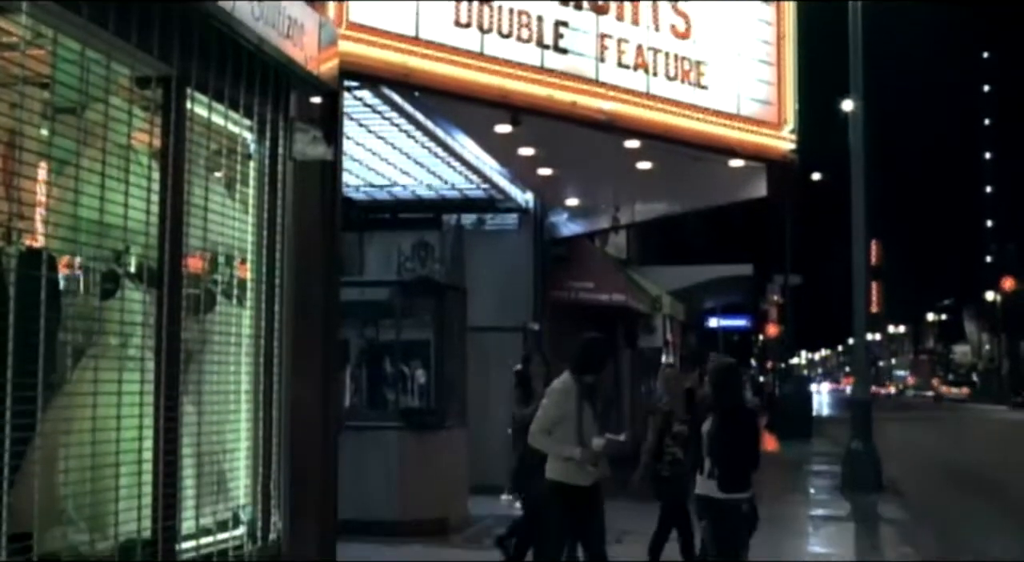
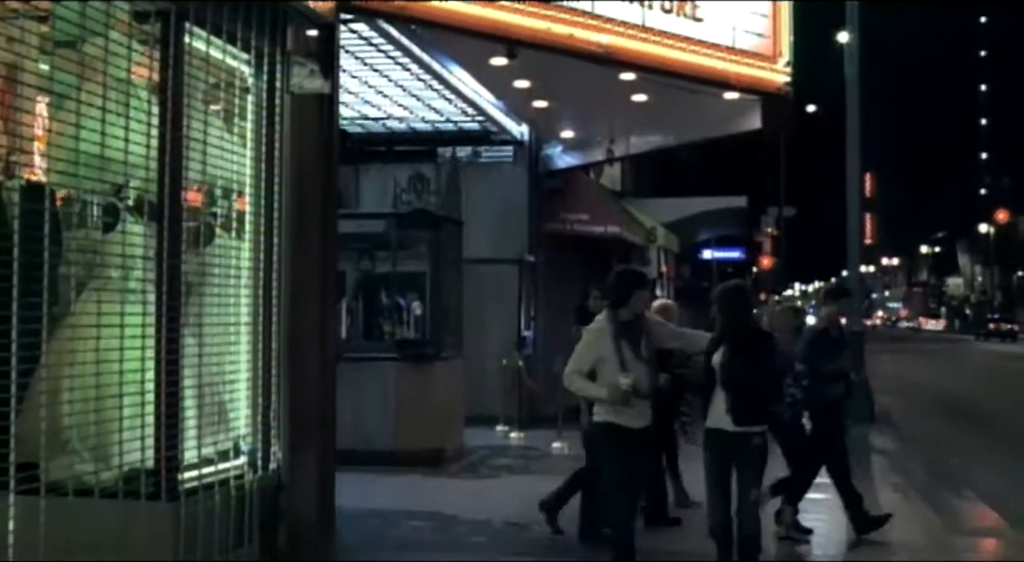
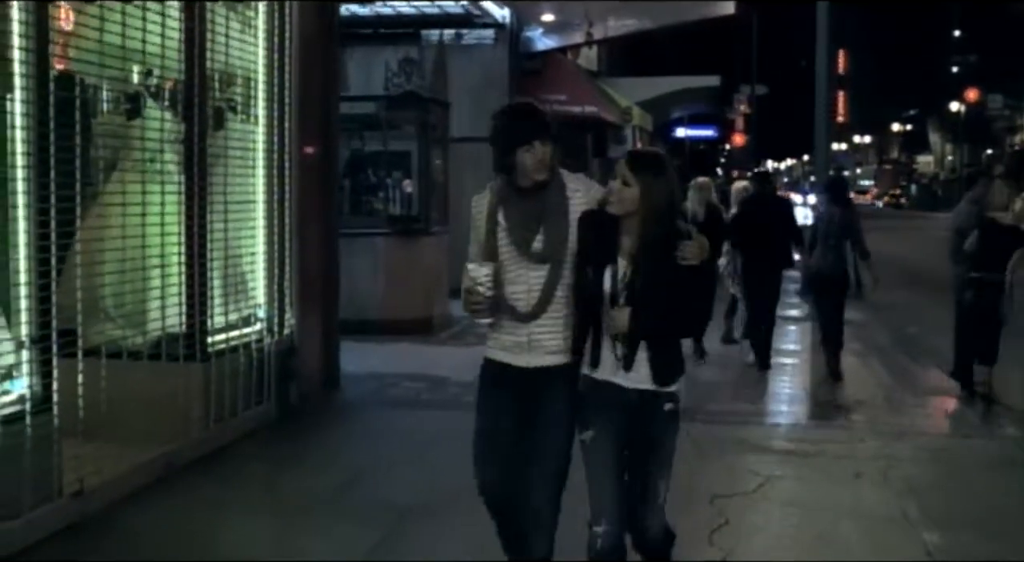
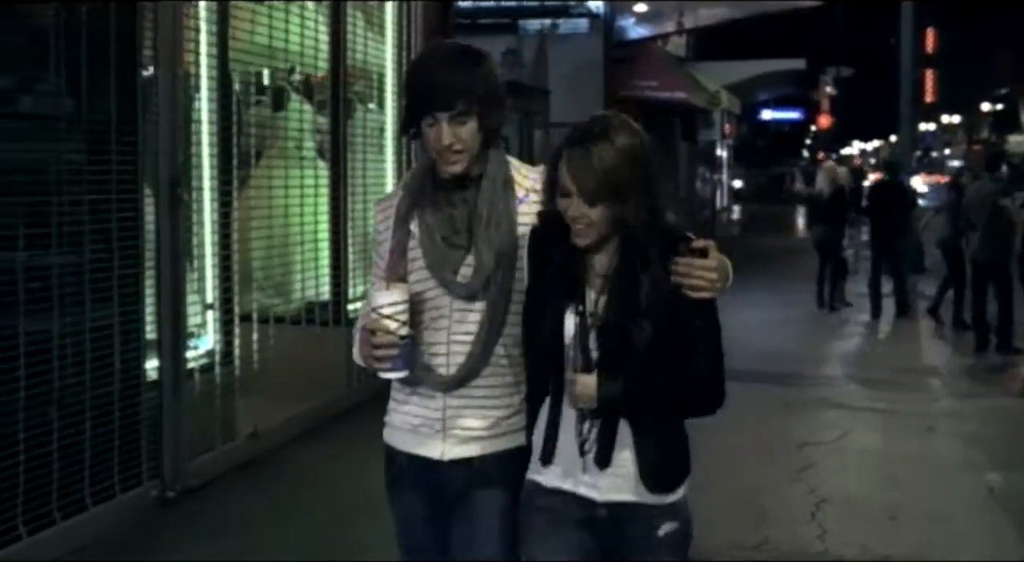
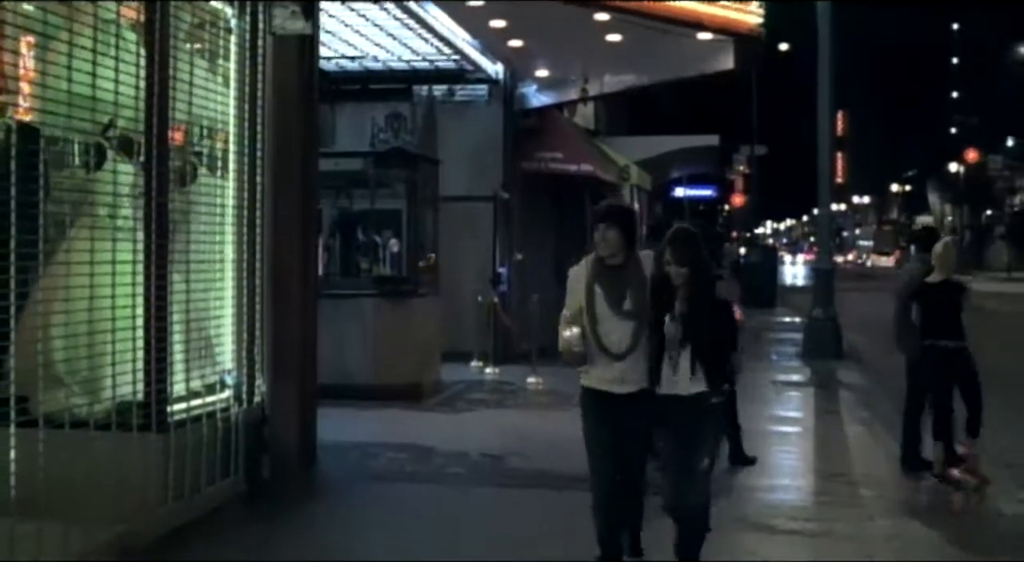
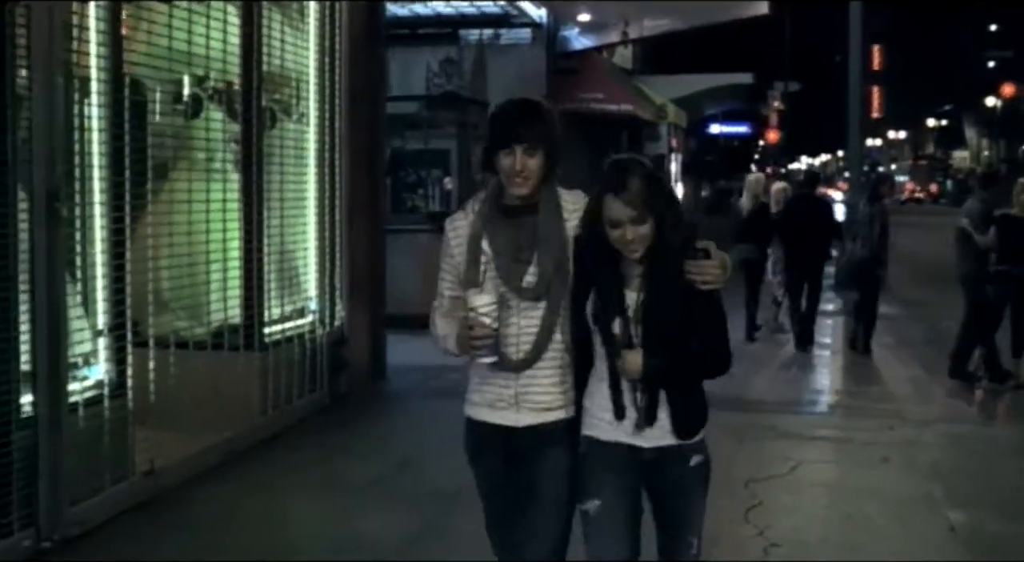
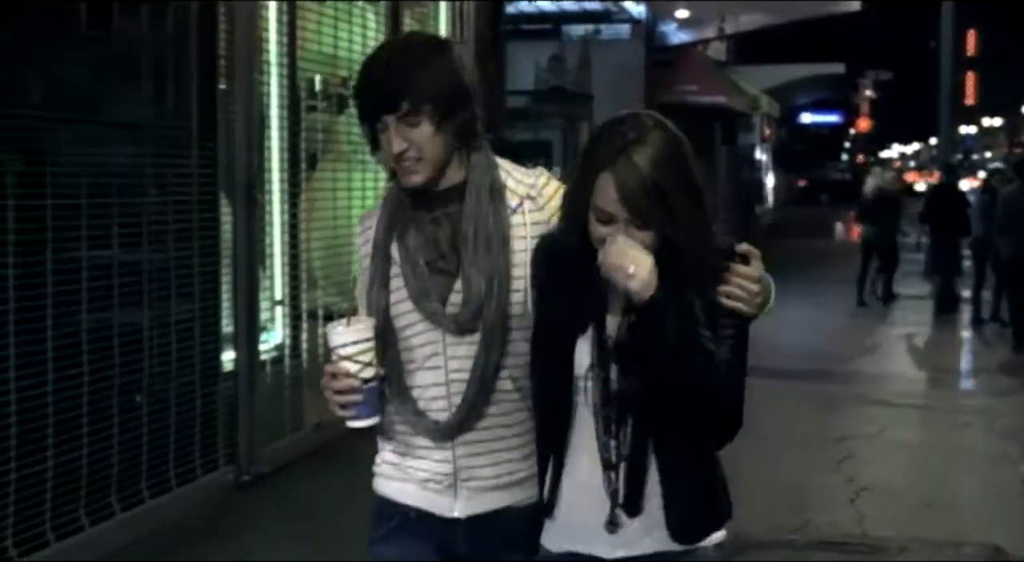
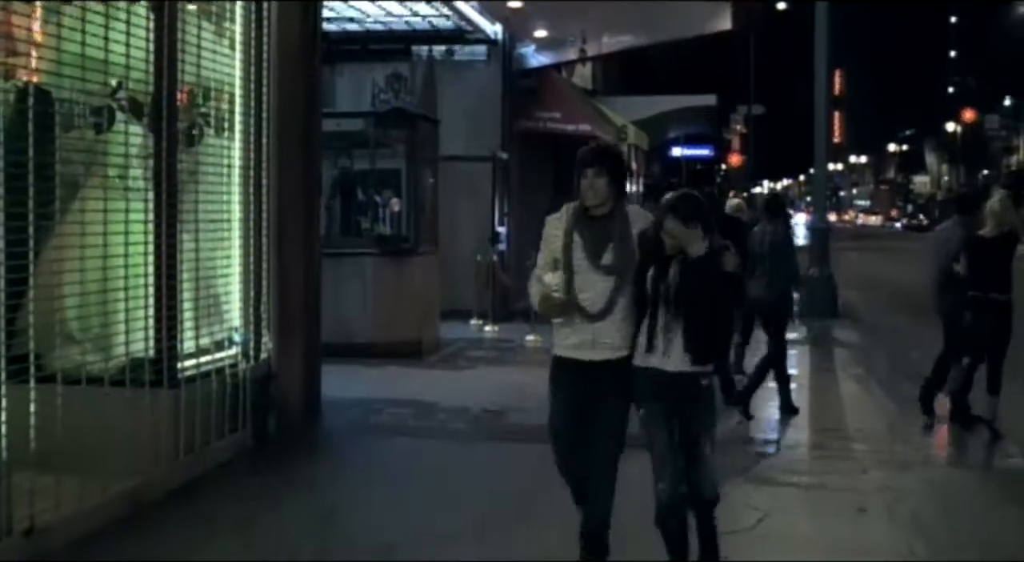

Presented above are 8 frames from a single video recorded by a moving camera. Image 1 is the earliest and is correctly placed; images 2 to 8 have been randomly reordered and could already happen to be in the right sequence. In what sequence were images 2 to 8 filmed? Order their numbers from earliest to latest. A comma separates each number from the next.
2, 5, 8, 3, 6, 4, 7
